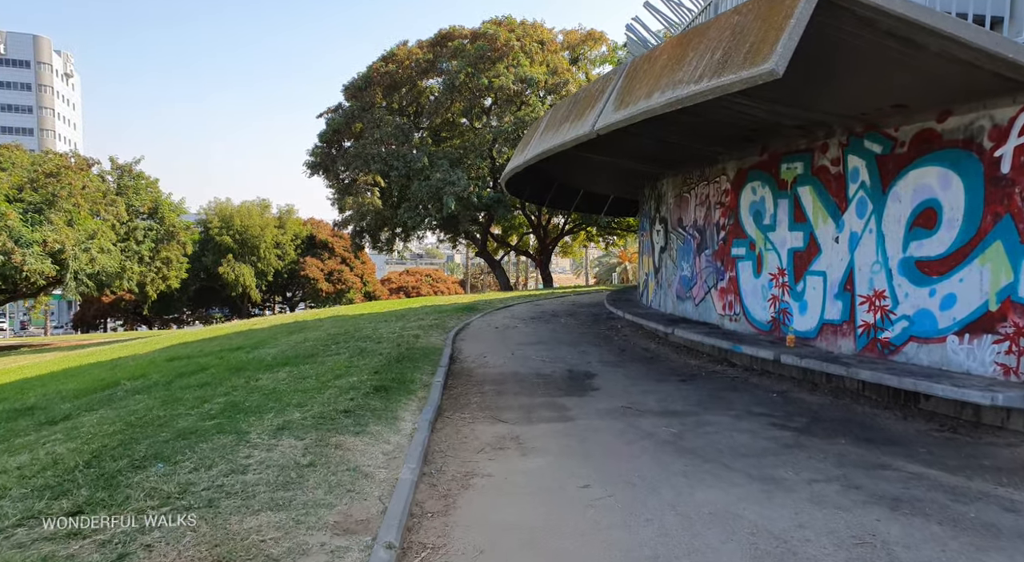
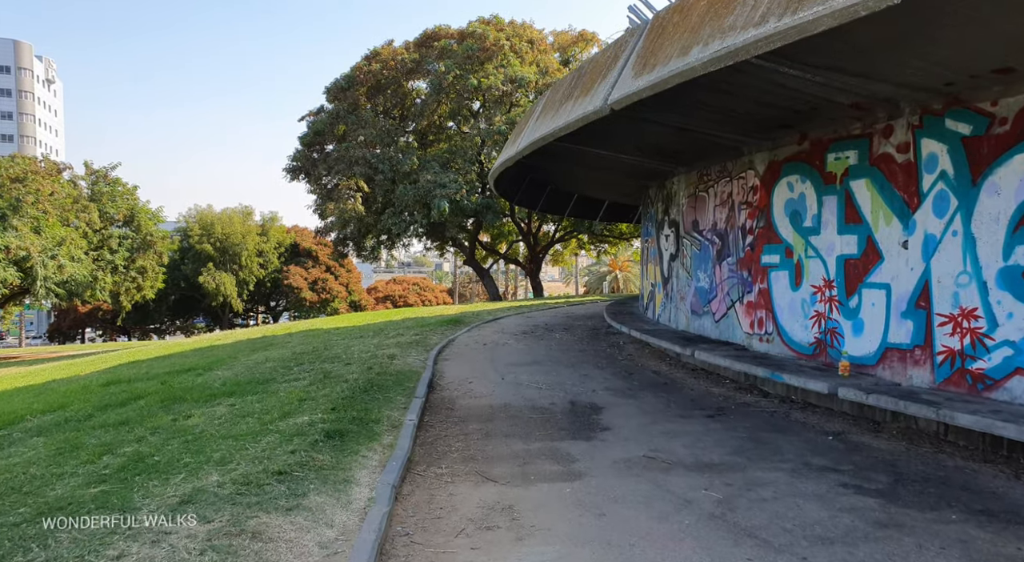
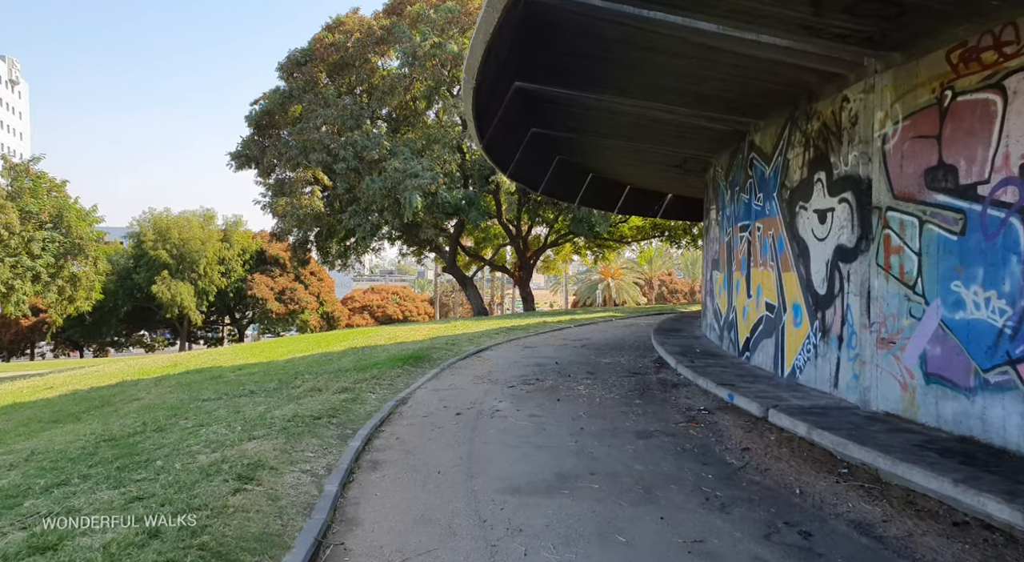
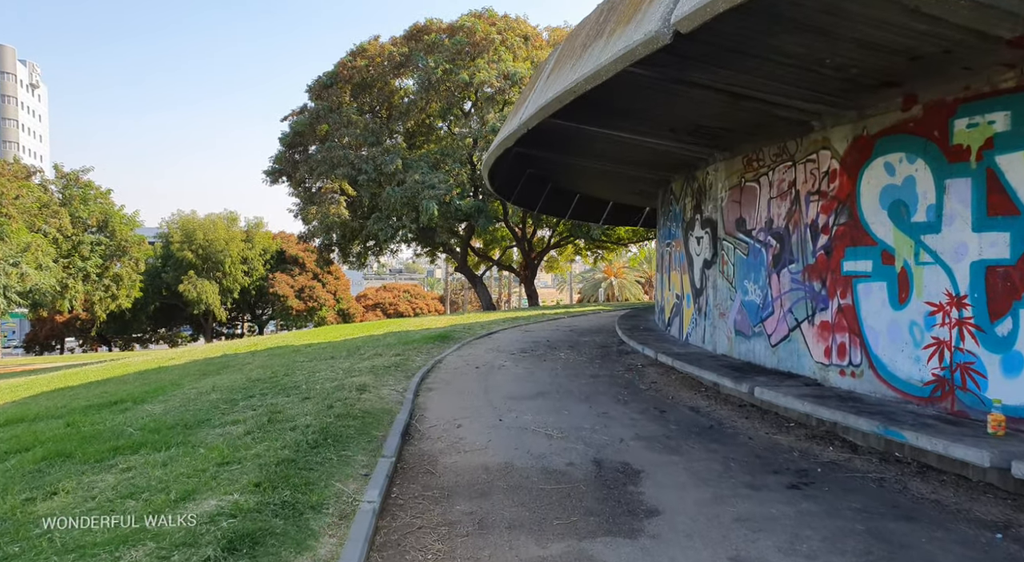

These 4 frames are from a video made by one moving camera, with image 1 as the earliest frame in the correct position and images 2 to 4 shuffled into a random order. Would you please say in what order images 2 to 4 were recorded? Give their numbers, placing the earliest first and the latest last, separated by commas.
2, 4, 3
